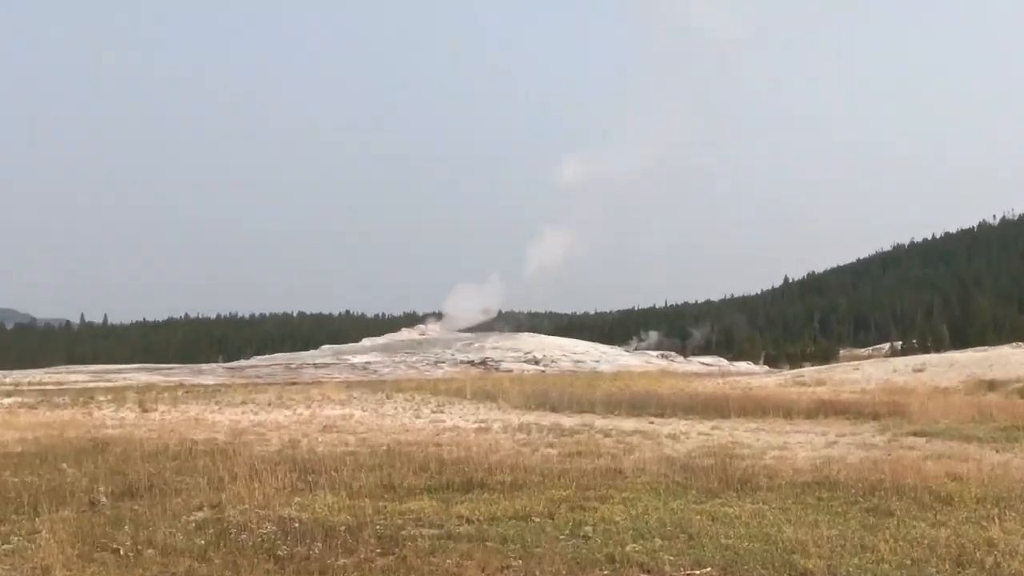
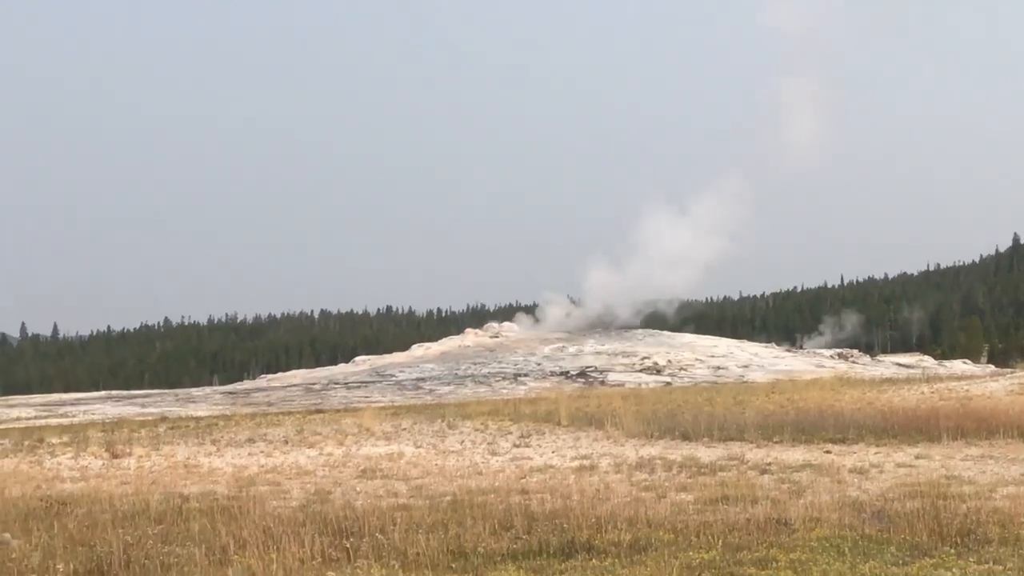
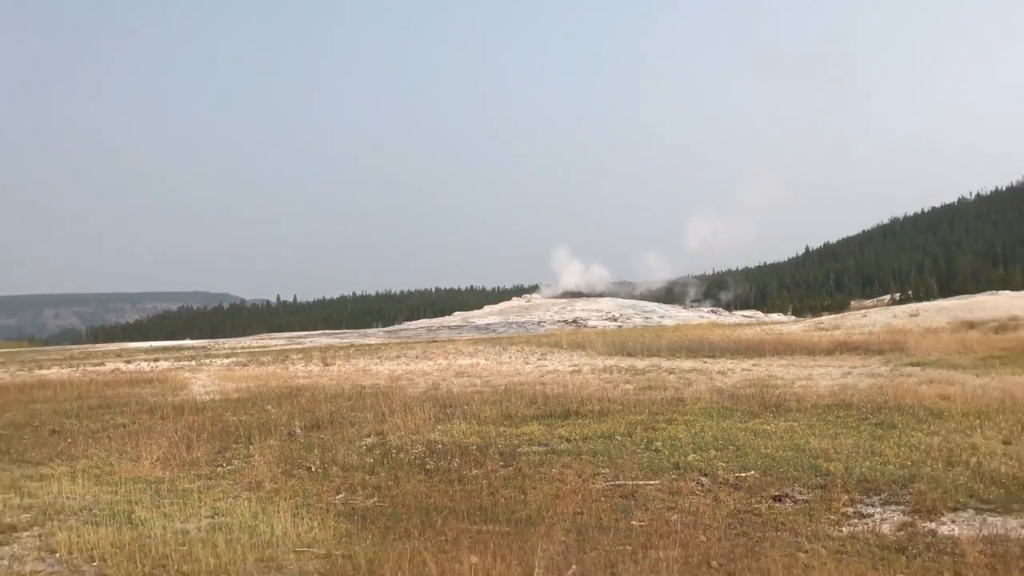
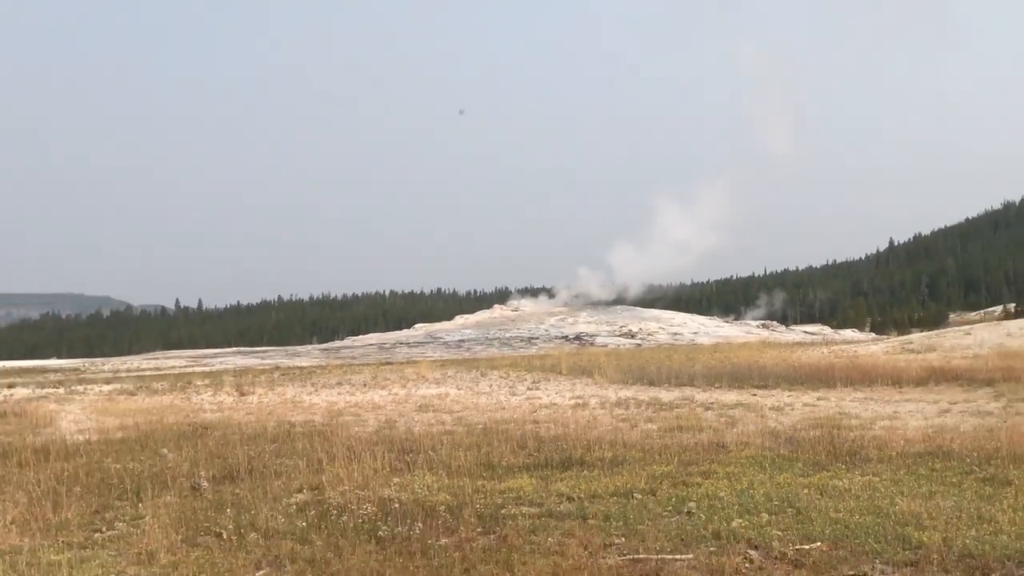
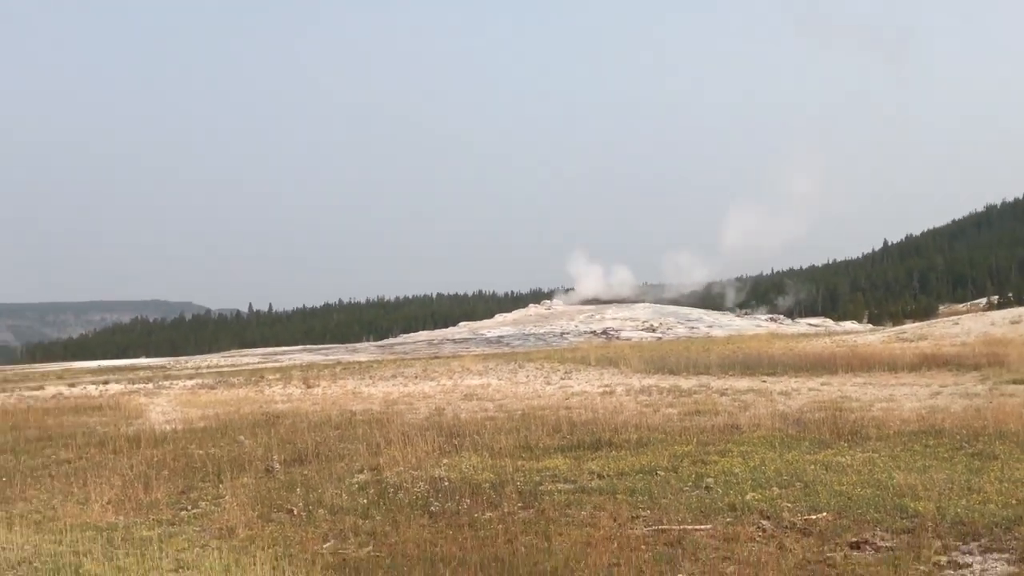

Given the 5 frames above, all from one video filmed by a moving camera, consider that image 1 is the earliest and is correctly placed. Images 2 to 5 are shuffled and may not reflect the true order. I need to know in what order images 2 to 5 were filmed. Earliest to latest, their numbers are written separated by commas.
2, 4, 5, 3
